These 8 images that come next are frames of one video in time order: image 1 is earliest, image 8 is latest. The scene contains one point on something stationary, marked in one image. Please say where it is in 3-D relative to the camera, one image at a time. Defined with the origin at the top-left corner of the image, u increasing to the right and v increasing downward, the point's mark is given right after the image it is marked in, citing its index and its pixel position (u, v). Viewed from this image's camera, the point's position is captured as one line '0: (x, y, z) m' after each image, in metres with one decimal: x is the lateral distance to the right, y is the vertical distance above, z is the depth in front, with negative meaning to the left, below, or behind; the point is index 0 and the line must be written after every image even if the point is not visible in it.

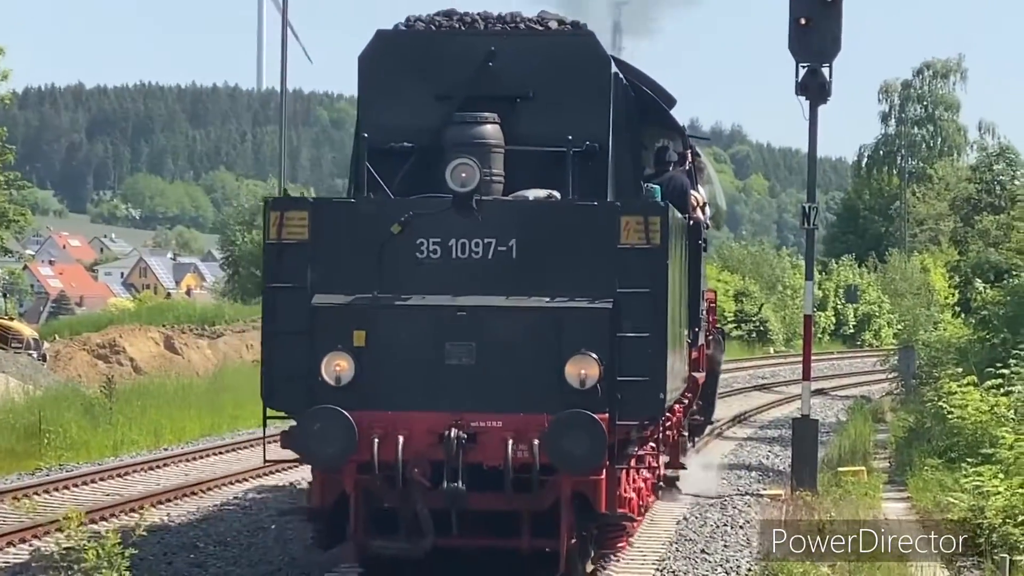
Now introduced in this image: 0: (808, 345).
0: (+3.2, -0.6, +16.5) m
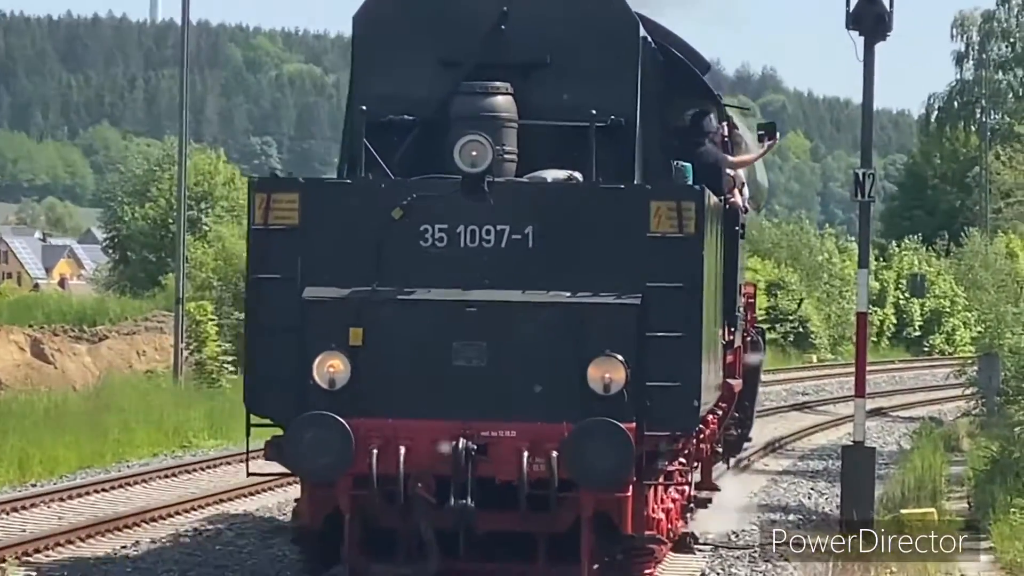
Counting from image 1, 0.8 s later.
0: (+2.9, -0.5, +12.8) m
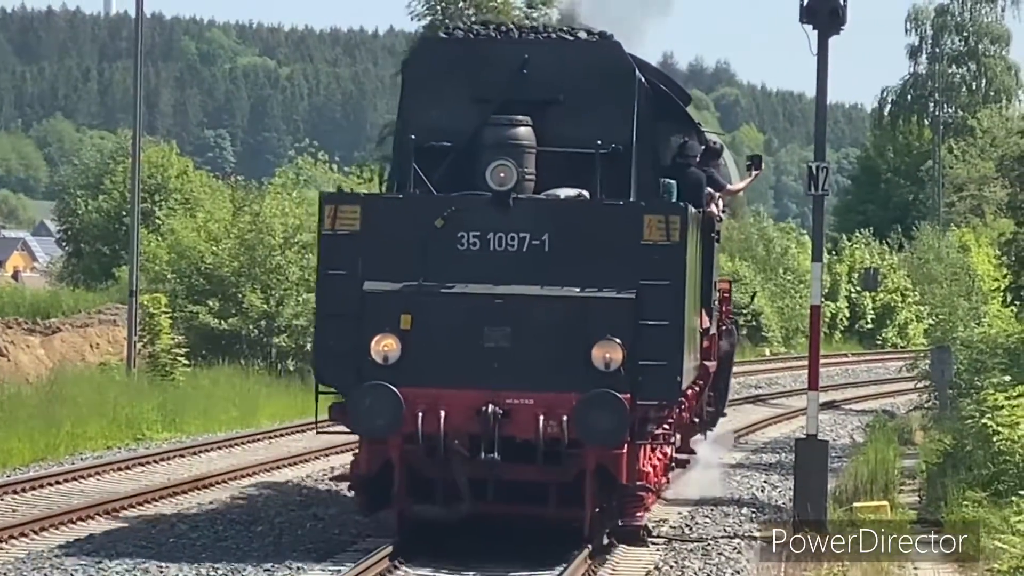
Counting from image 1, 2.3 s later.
0: (+2.5, -0.5, +12.8) m
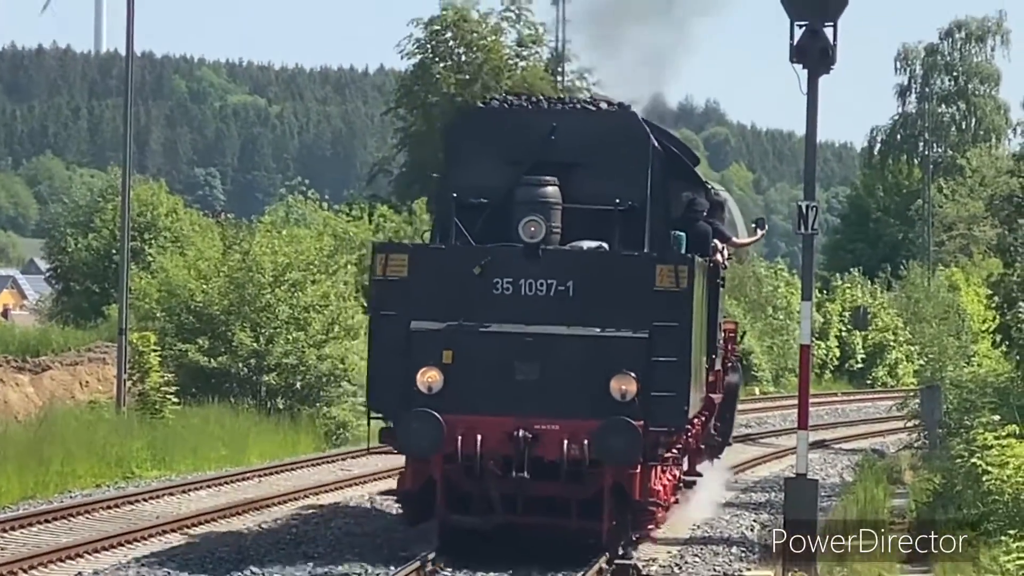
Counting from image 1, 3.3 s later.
0: (+2.4, -0.8, +12.8) m
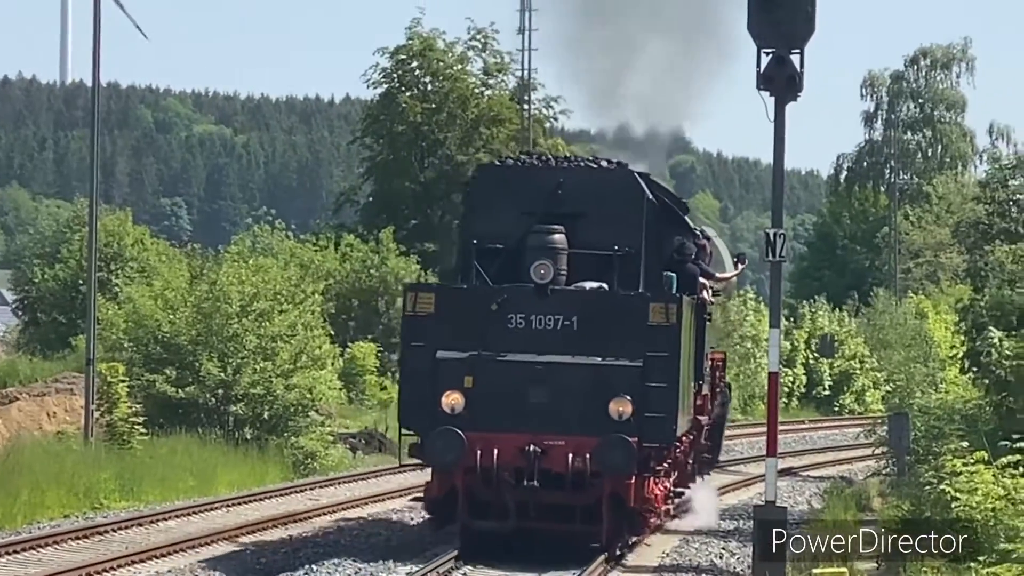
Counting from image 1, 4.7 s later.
0: (+2.1, -1.0, +12.8) m
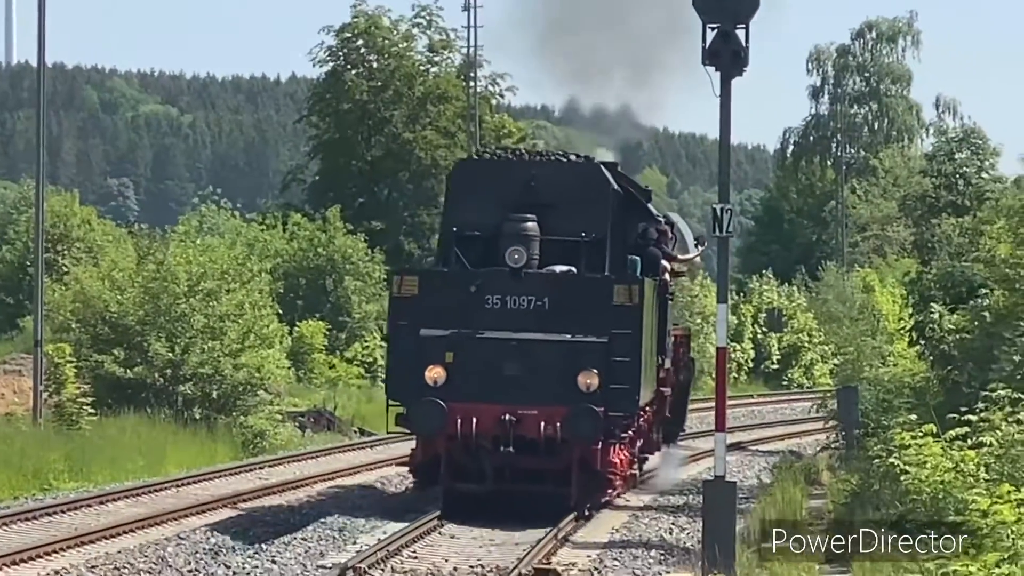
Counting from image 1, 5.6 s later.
0: (+1.7, -0.8, +12.8) m
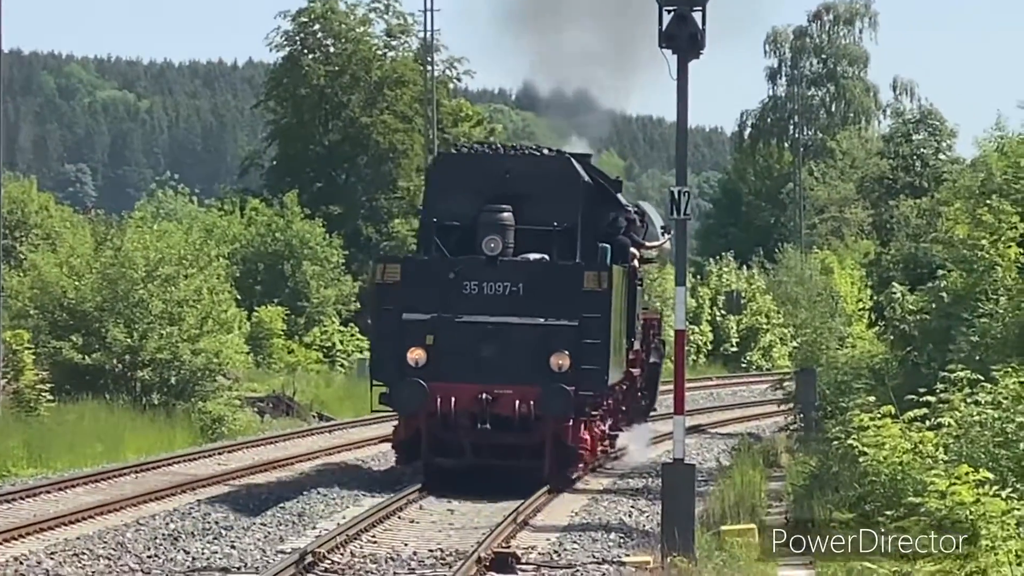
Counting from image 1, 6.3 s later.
0: (+1.4, -0.7, +12.8) m
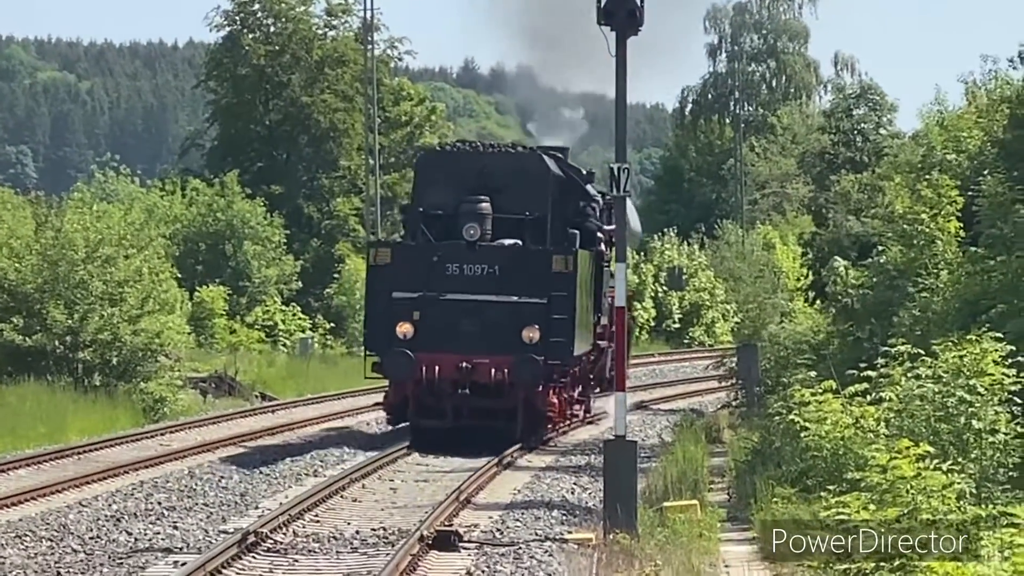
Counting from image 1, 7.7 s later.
0: (+0.9, -0.5, +12.8) m
